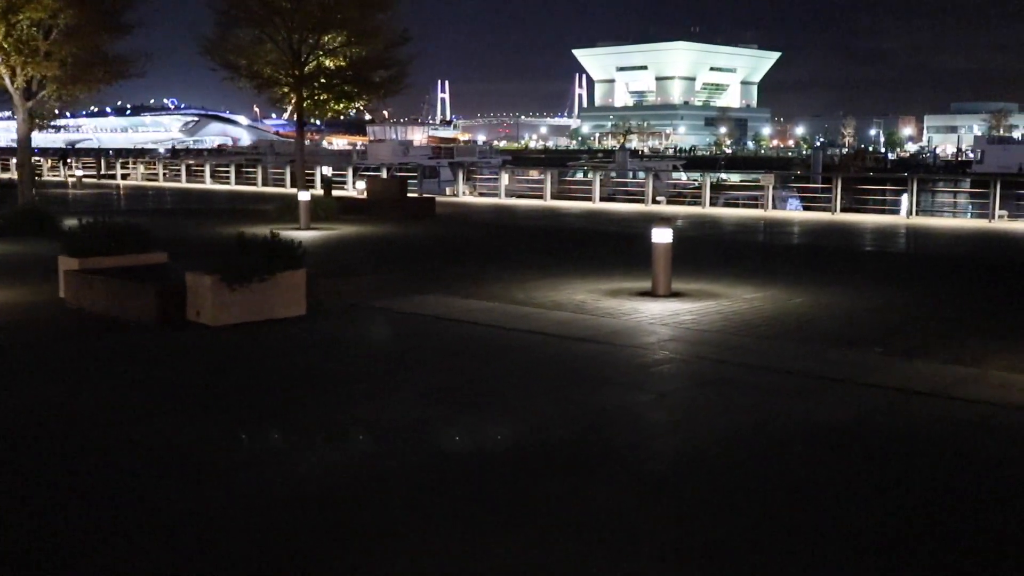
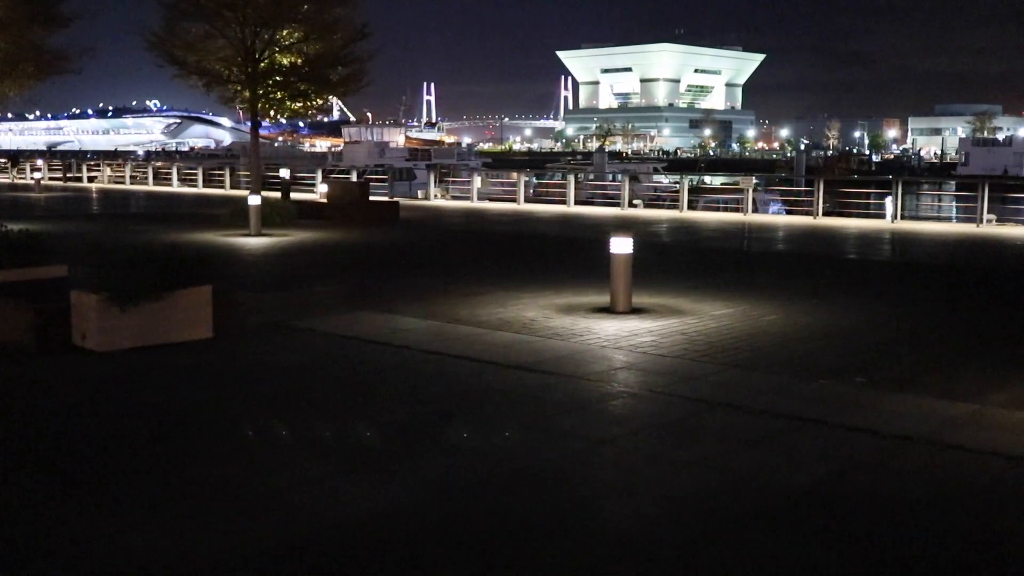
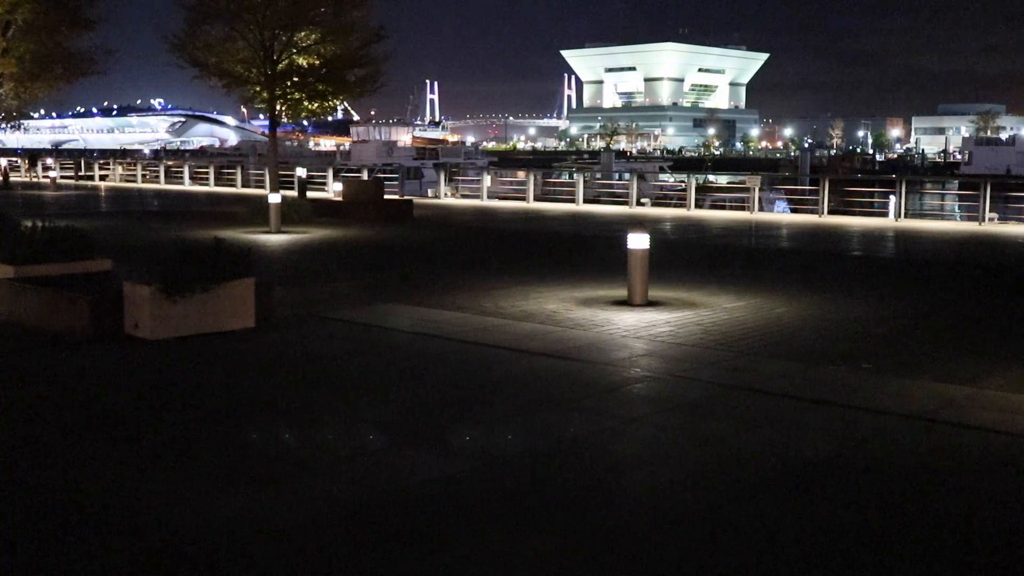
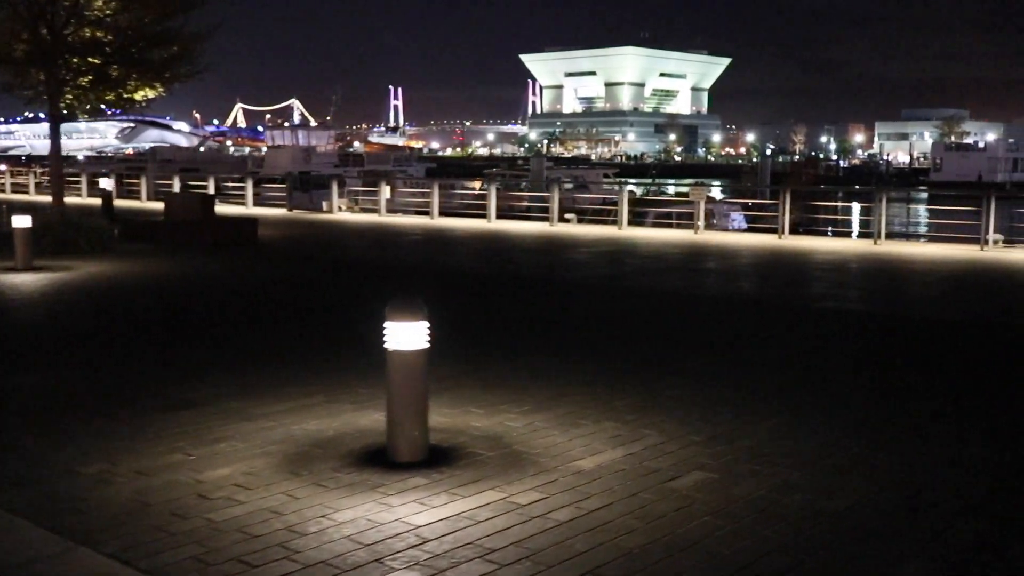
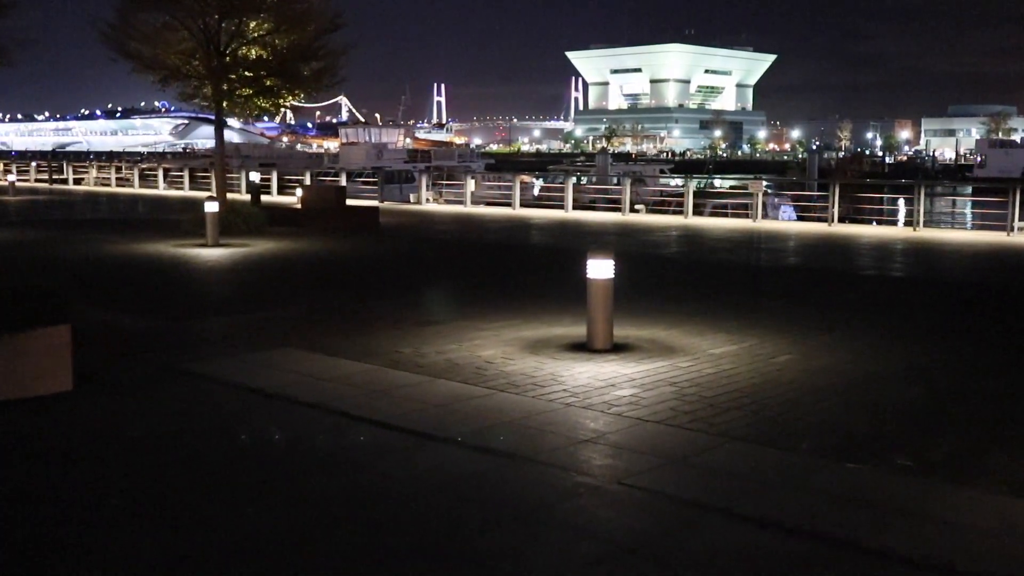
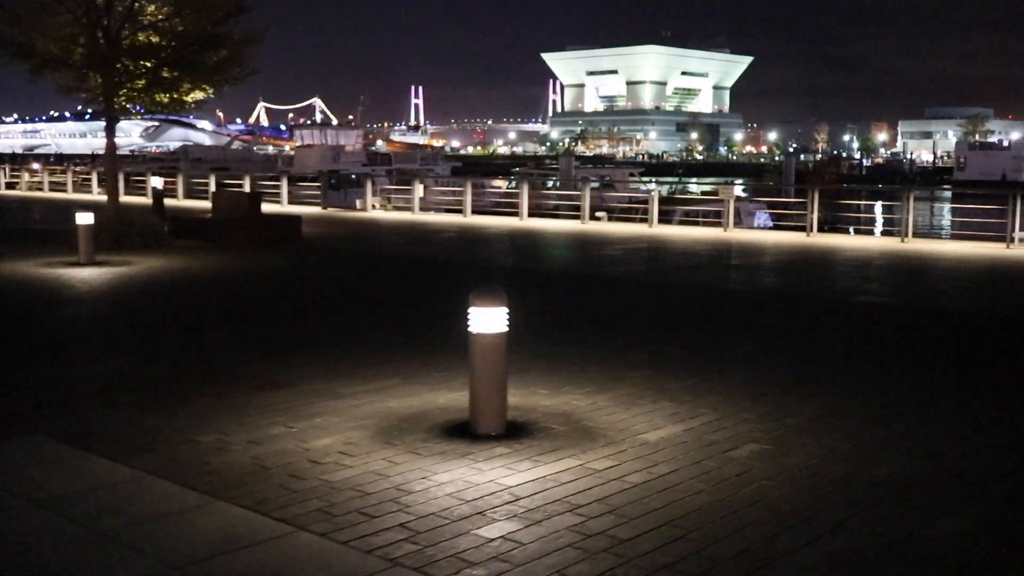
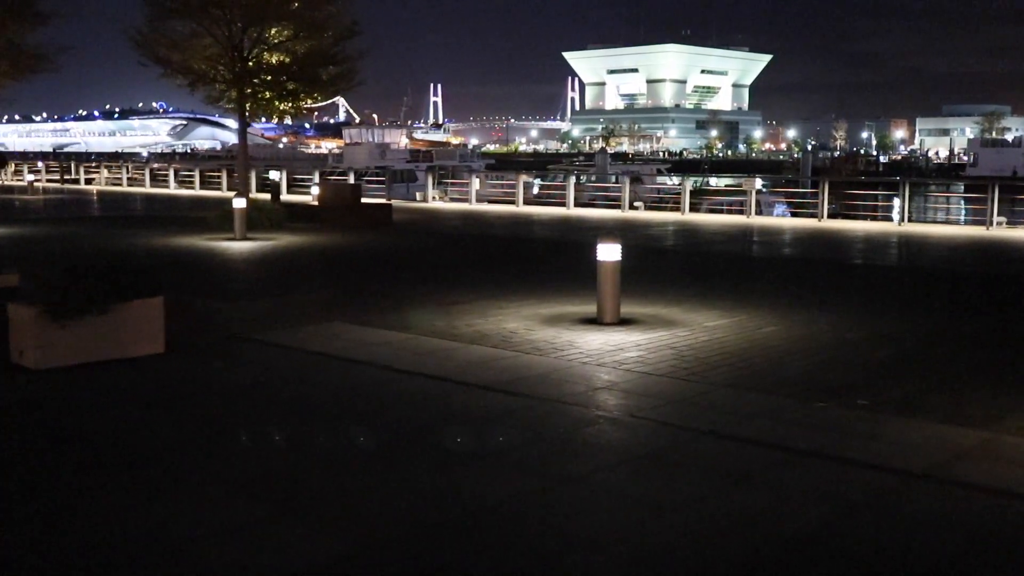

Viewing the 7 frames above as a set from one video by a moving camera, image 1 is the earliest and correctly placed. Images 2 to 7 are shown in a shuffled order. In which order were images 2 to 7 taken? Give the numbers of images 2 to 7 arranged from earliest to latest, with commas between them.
3, 2, 7, 5, 6, 4
